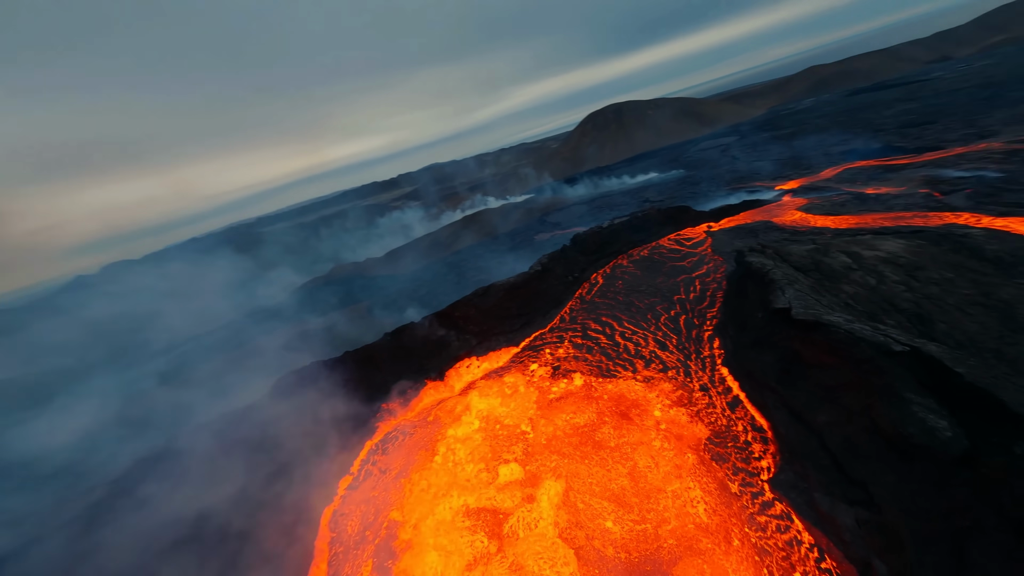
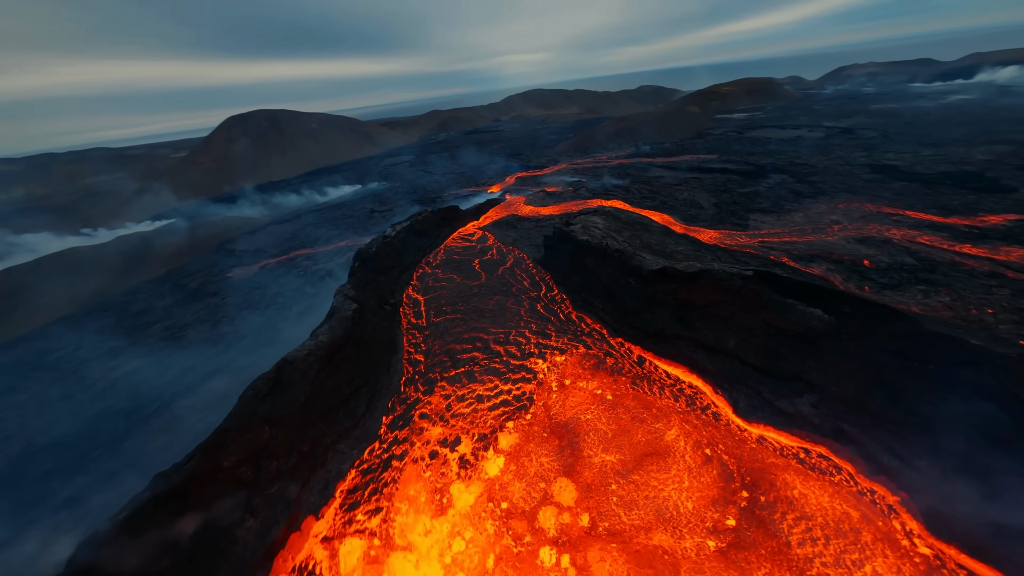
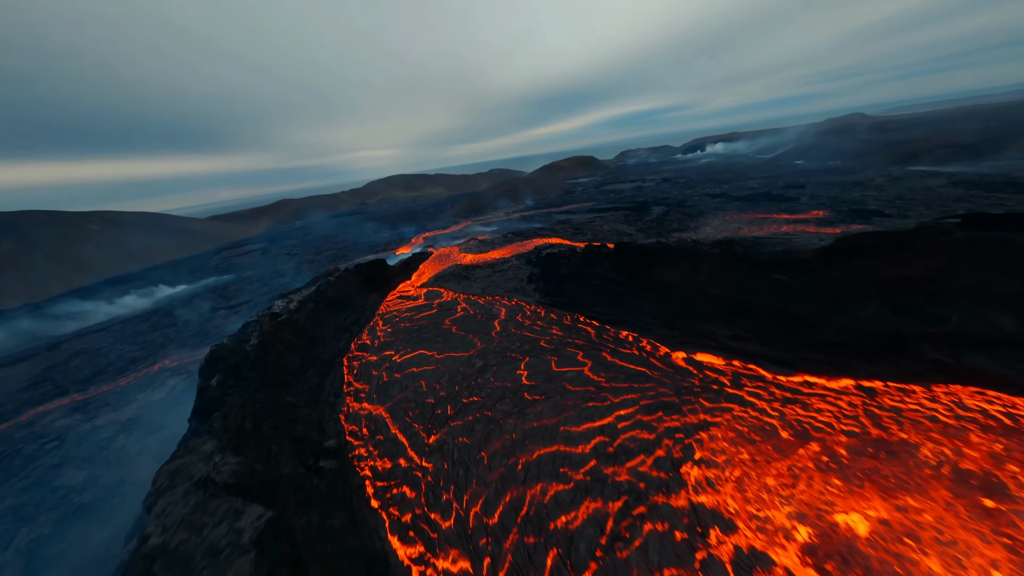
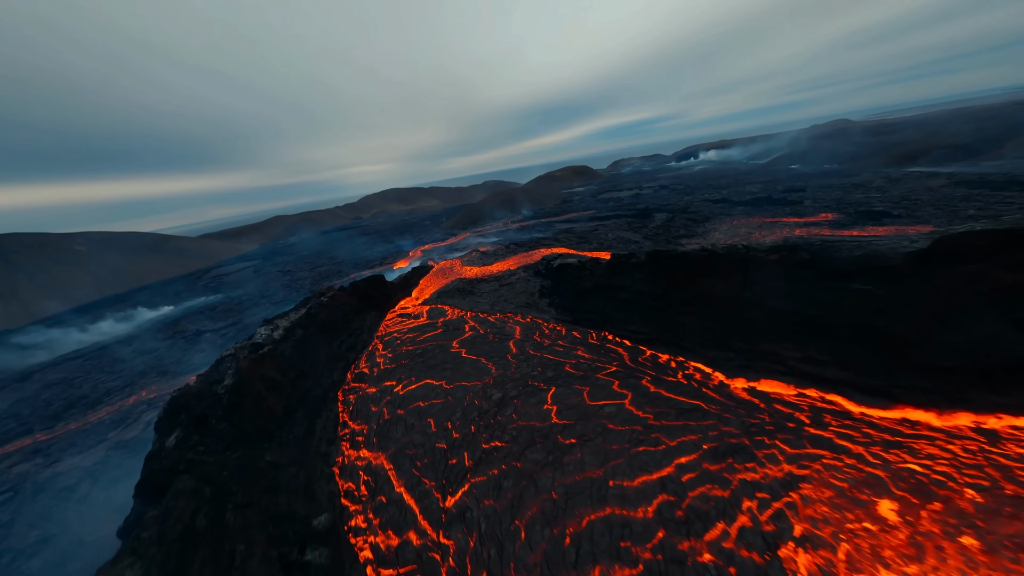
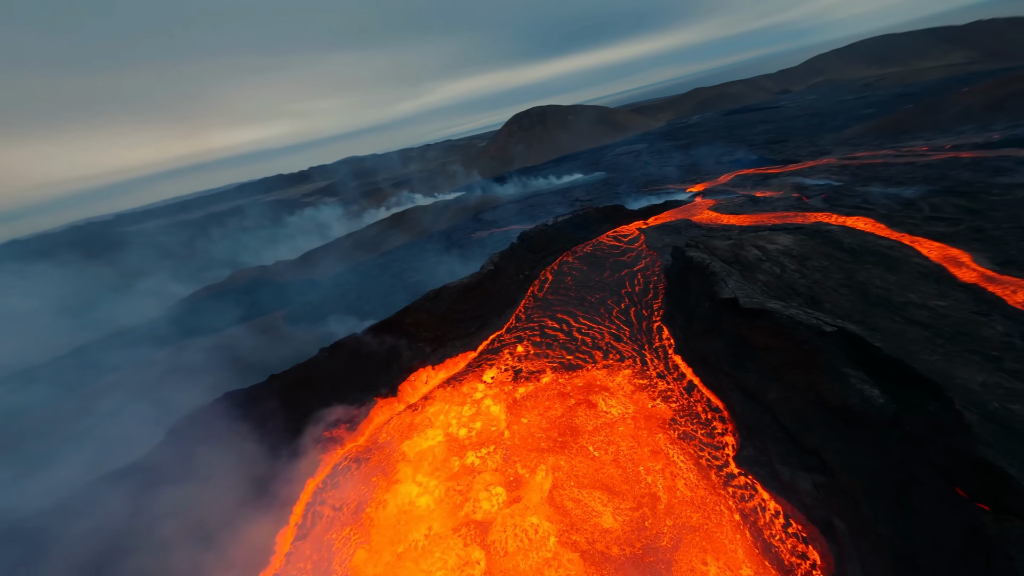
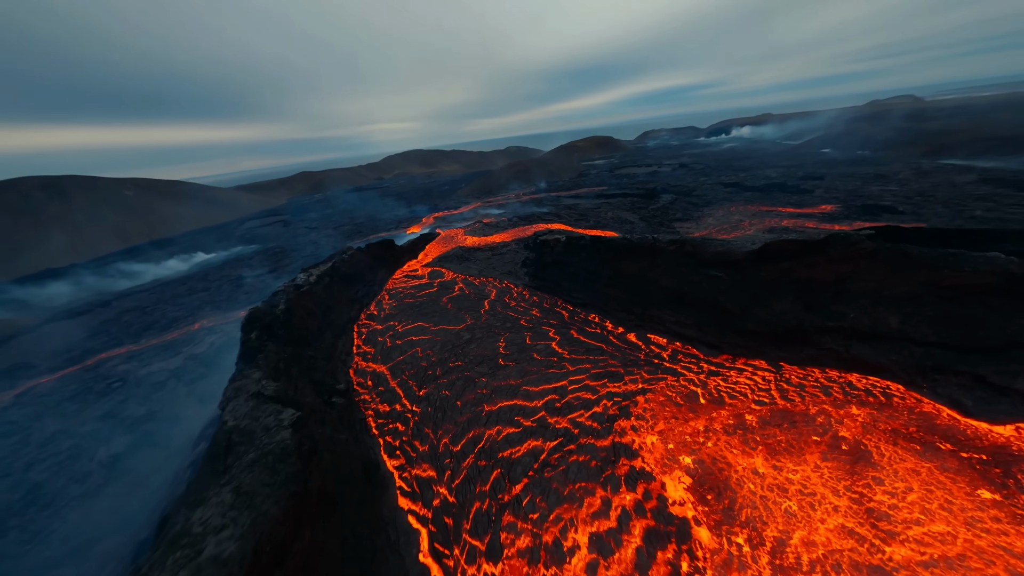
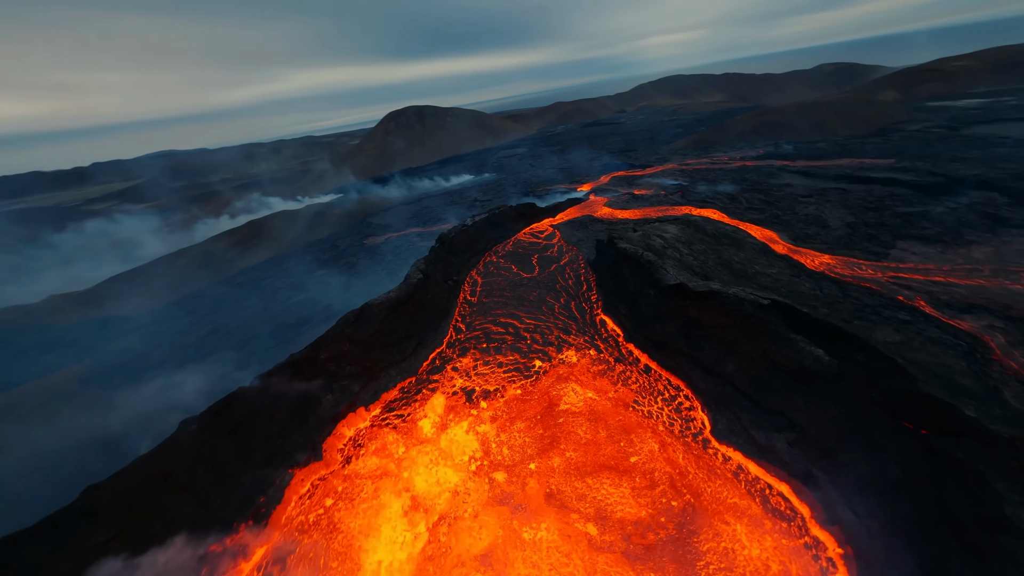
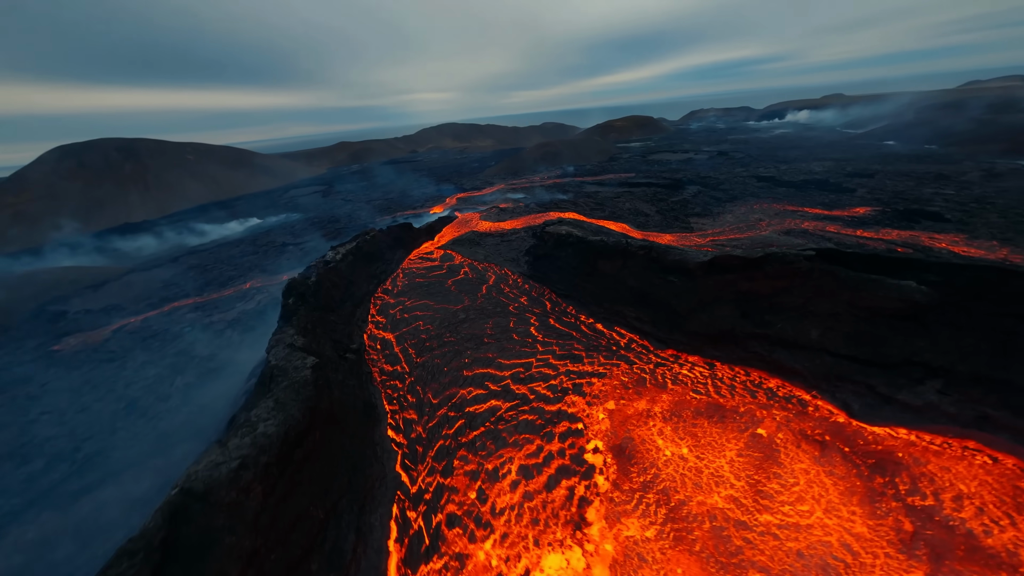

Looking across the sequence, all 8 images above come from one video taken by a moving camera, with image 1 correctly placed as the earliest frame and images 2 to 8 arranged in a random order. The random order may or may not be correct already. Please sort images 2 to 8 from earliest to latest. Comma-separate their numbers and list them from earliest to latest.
5, 7, 2, 8, 6, 3, 4
